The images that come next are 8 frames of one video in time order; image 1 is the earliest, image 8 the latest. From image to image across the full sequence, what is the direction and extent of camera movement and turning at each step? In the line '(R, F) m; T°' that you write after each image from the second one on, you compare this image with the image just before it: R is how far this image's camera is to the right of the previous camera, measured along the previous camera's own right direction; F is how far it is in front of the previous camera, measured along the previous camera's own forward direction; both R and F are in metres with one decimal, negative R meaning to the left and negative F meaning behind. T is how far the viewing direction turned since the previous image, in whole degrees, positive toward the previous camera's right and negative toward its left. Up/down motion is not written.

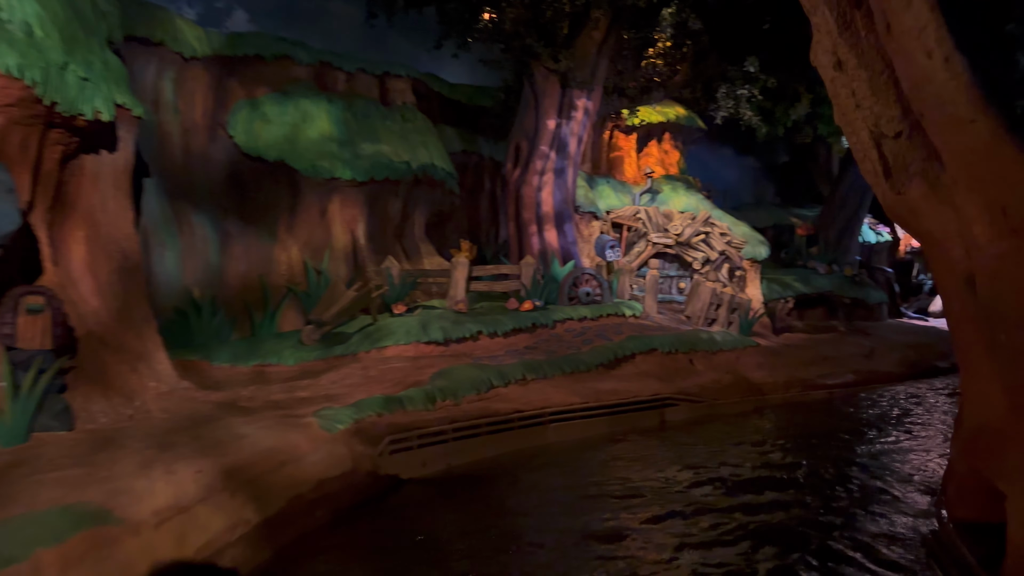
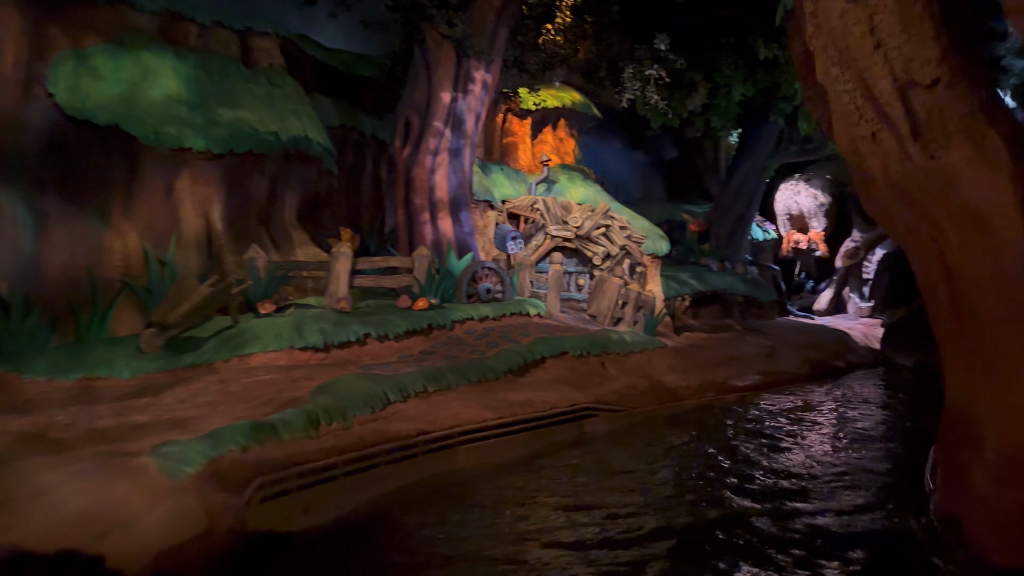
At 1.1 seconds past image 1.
(-0.3, +1.4) m; +10°
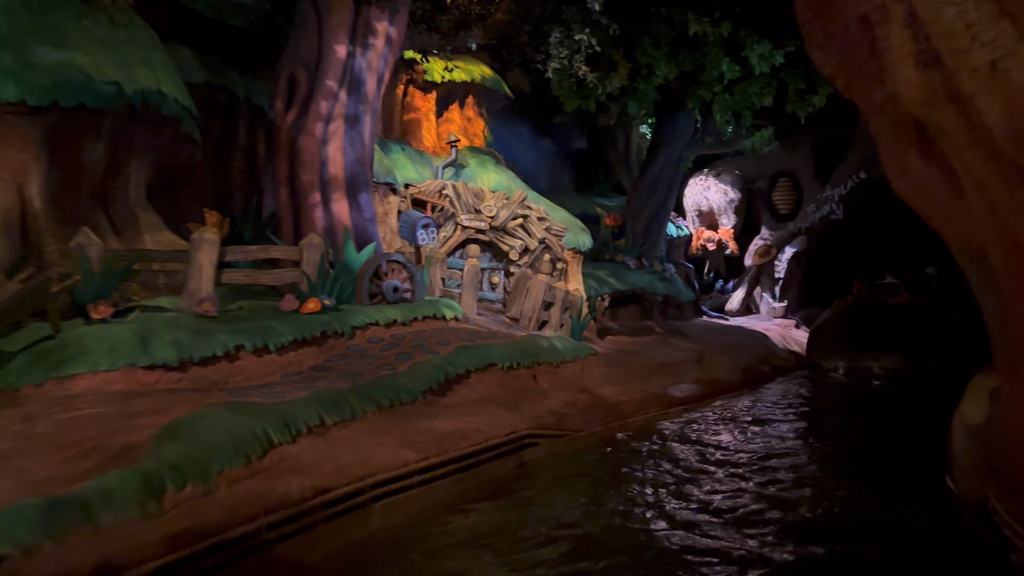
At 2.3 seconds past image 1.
(-0.3, +1.6) m; +9°
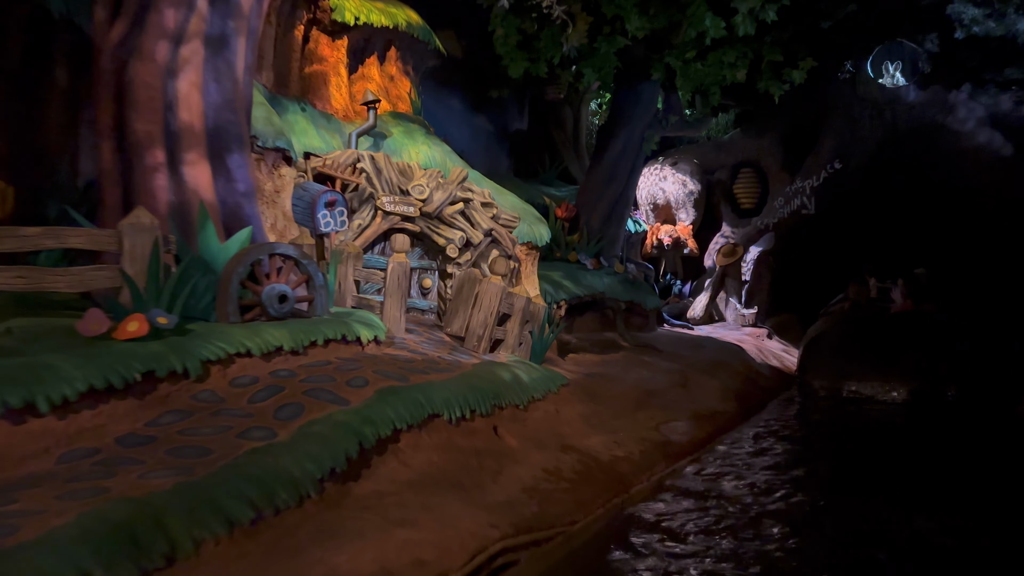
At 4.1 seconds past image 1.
(-0.2, +2.6) m; +6°
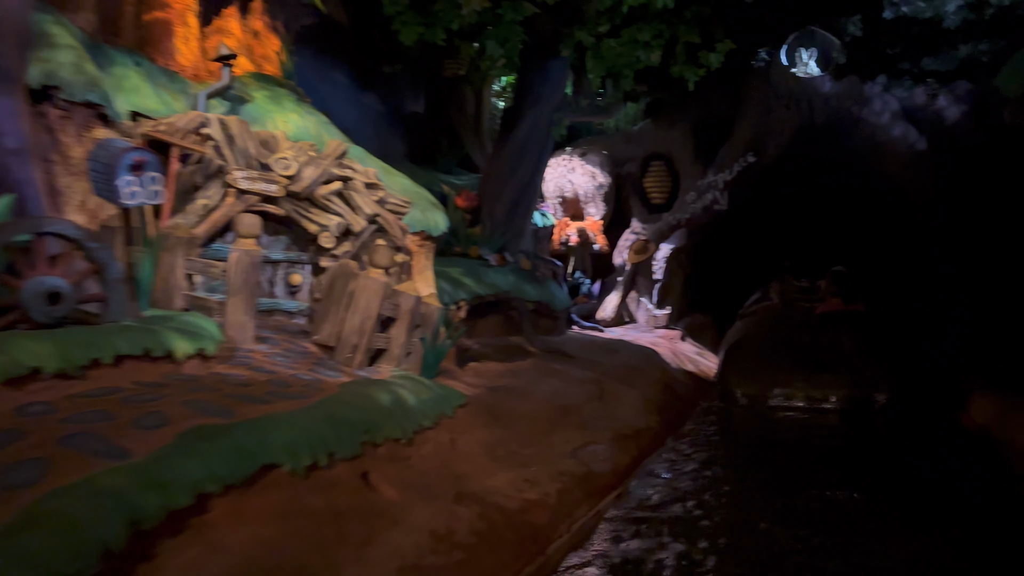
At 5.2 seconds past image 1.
(+0.1, +1.3) m; +7°
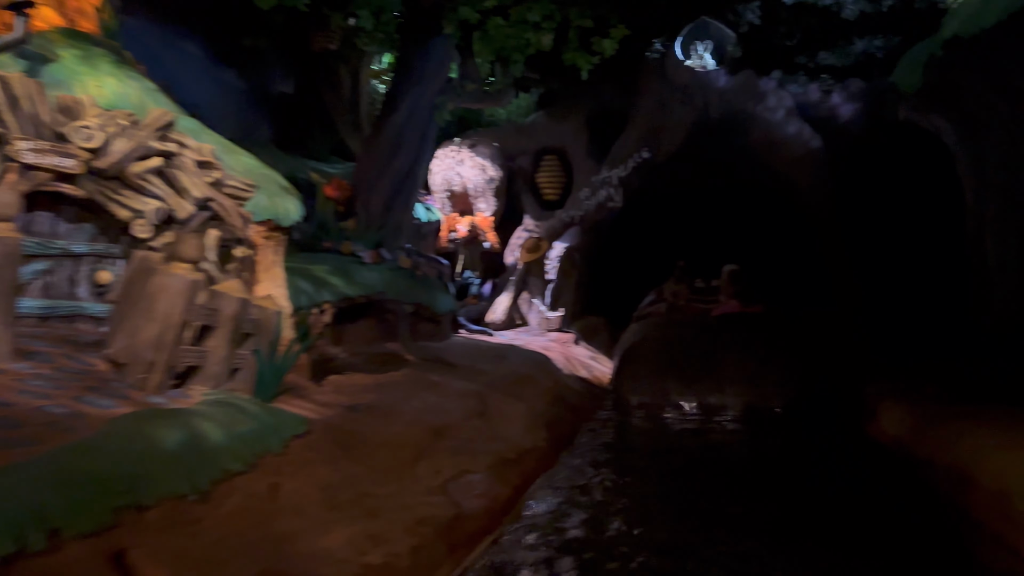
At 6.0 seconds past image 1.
(+0.3, +0.9) m; +7°
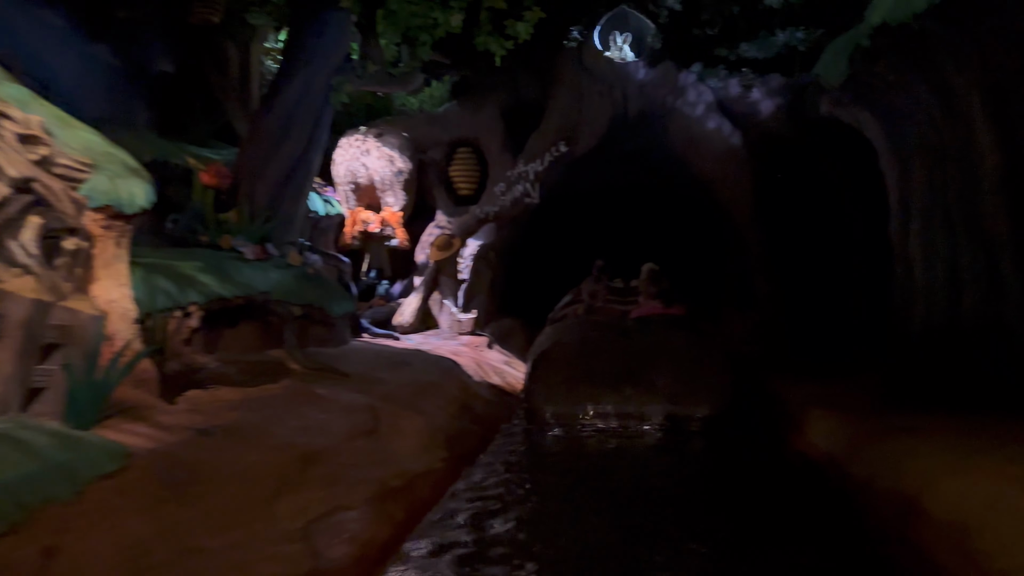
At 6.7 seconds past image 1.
(+0.2, +0.7) m; +6°
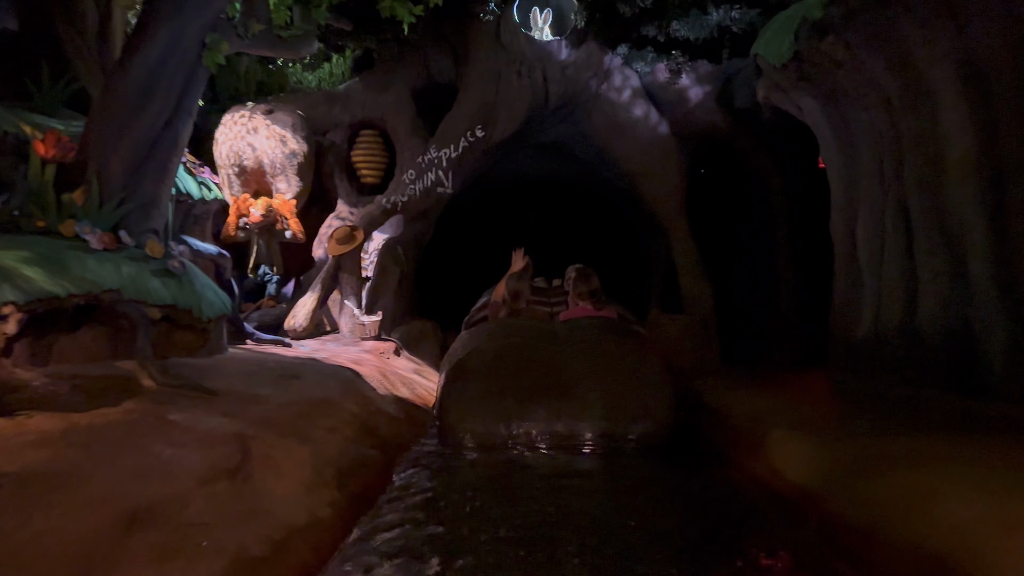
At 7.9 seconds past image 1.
(0.0, +1.0) m; +7°
